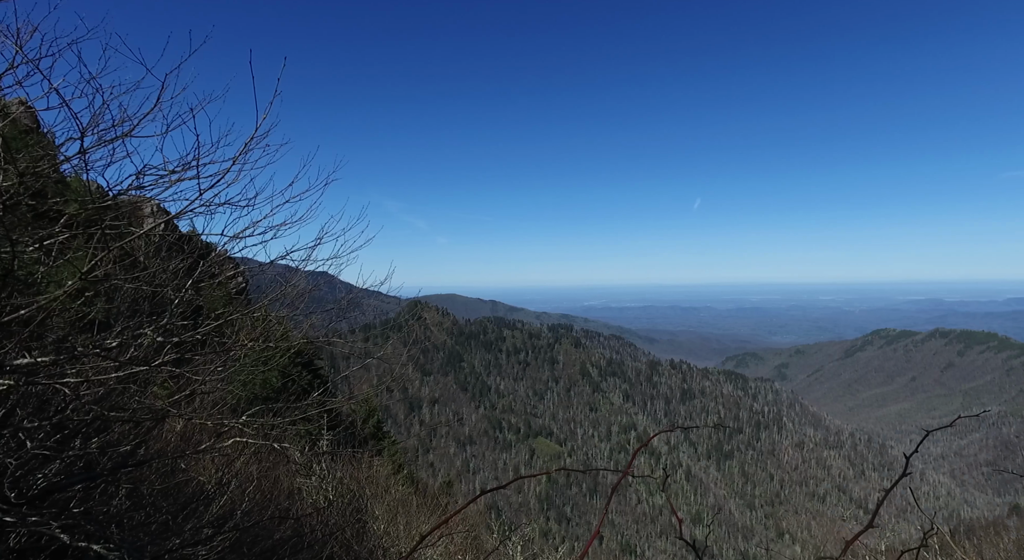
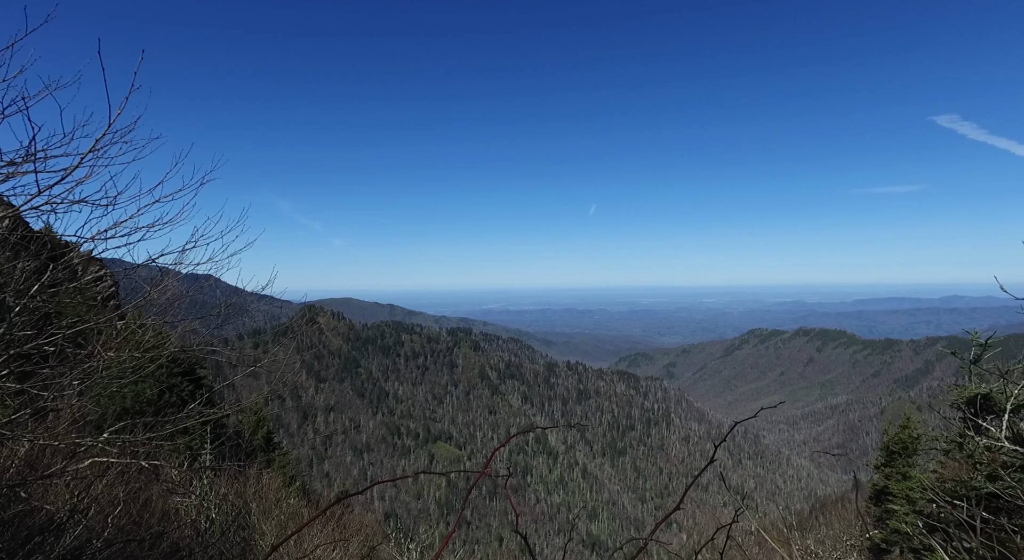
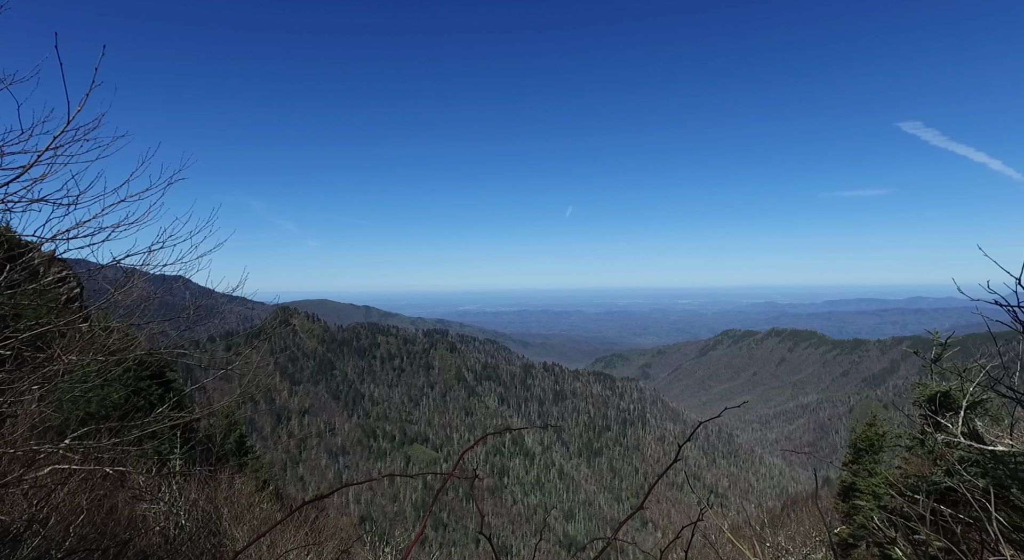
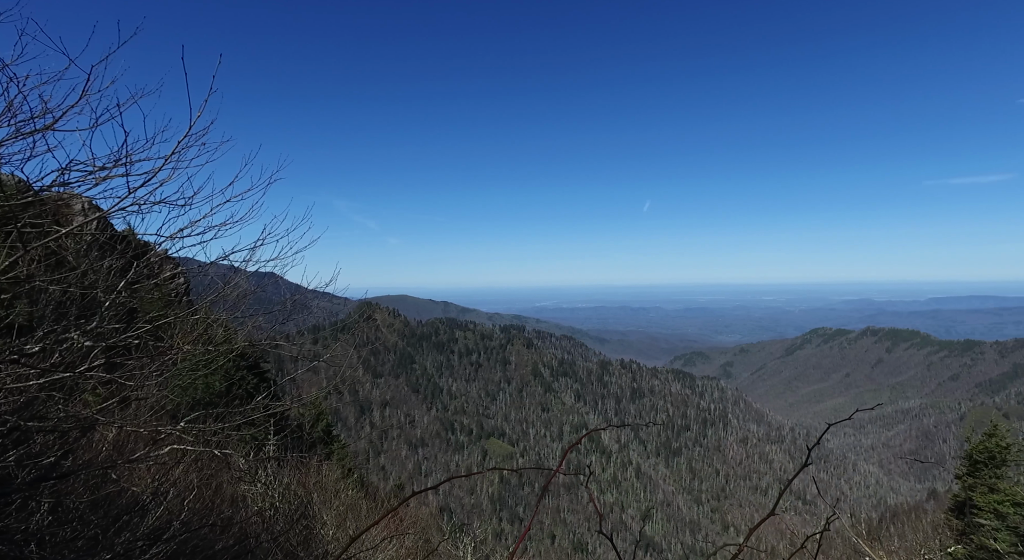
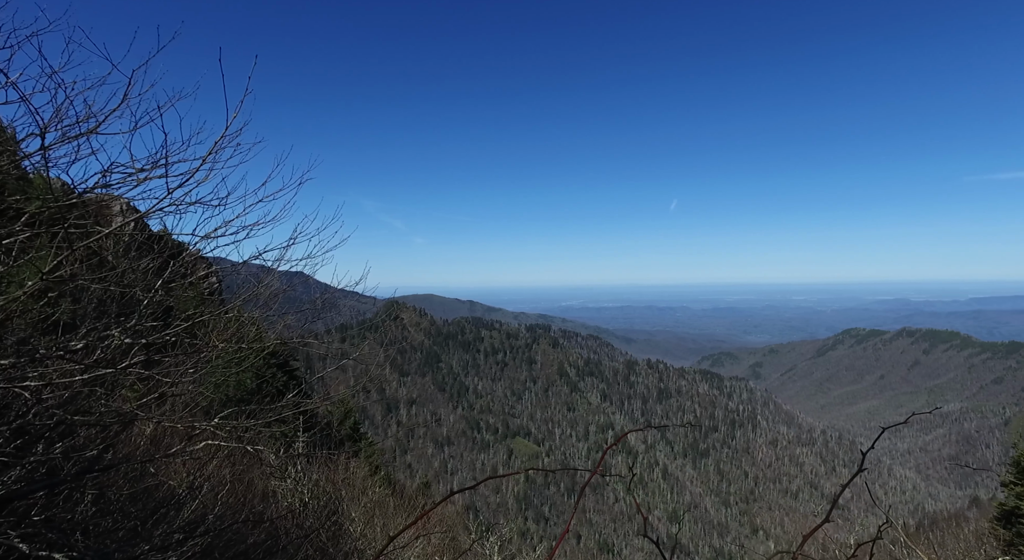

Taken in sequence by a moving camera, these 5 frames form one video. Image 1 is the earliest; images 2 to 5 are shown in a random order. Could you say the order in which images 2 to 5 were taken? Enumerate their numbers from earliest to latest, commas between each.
5, 4, 2, 3
